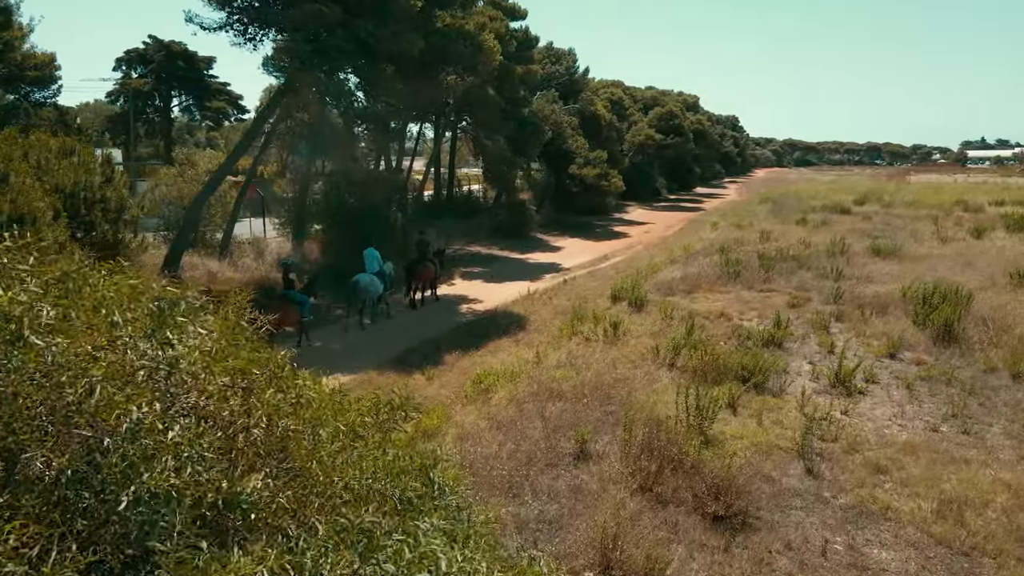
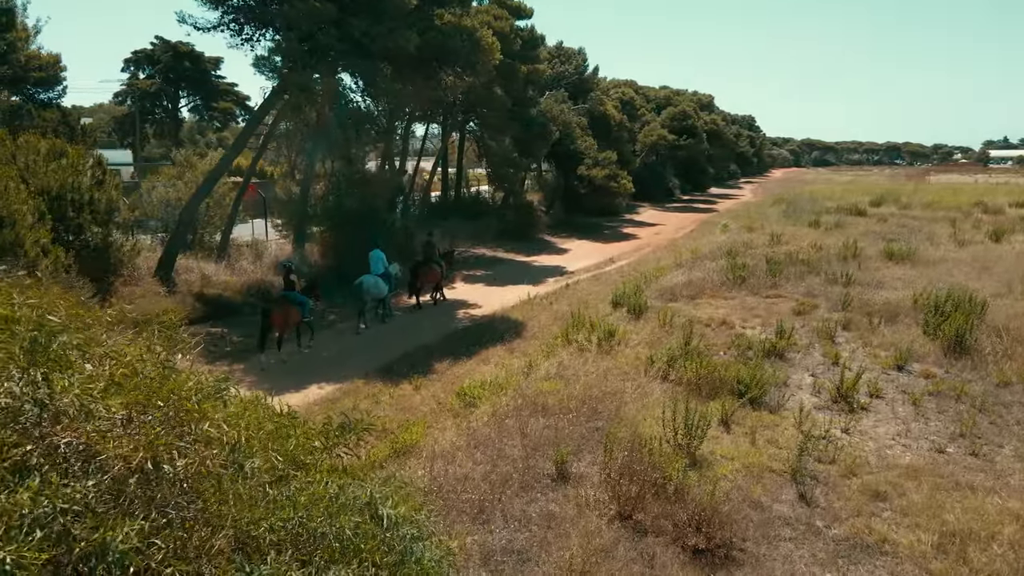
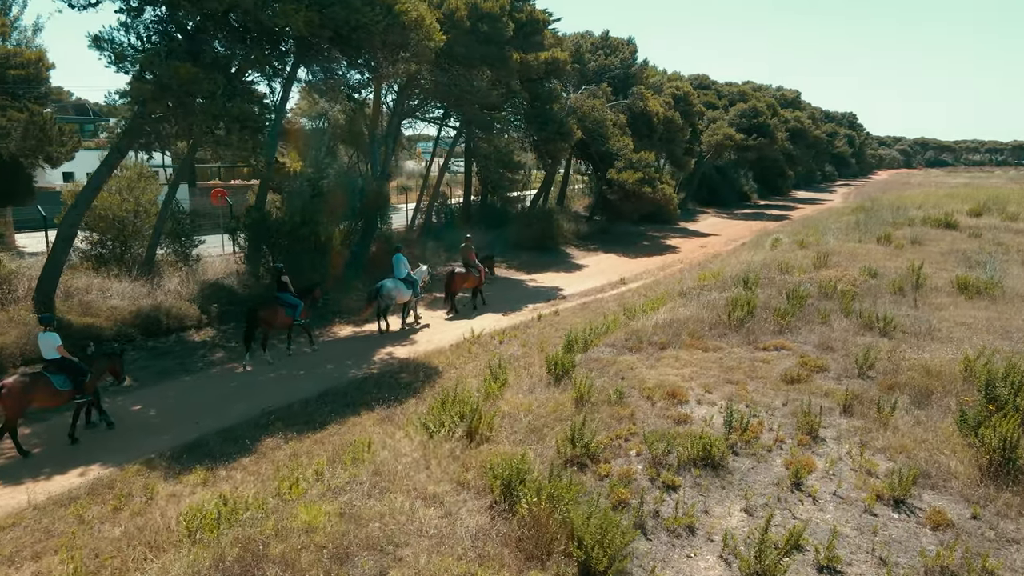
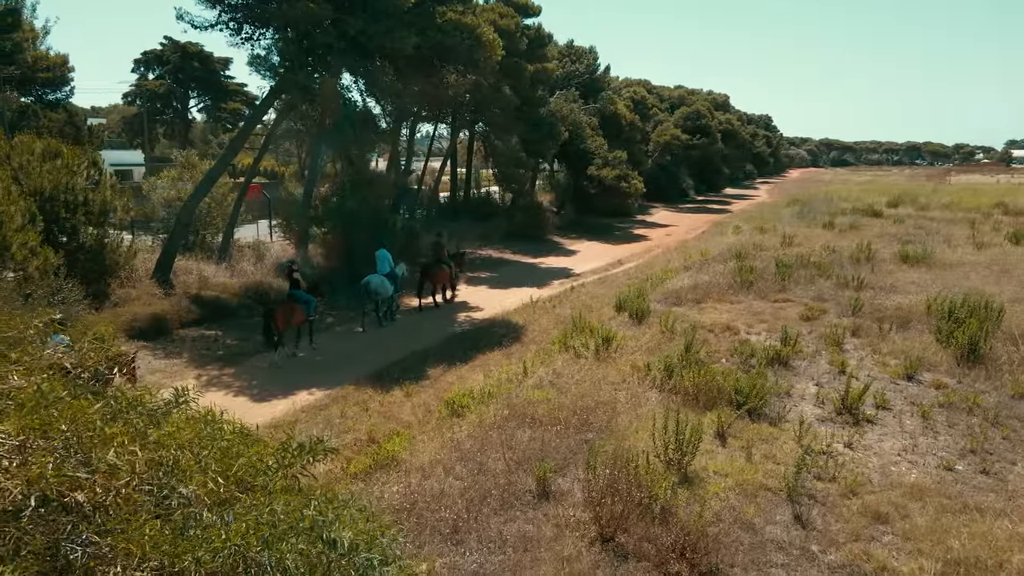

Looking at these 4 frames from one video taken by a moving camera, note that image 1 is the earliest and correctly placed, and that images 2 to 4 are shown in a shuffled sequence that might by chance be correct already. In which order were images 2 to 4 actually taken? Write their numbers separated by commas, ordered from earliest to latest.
2, 4, 3
